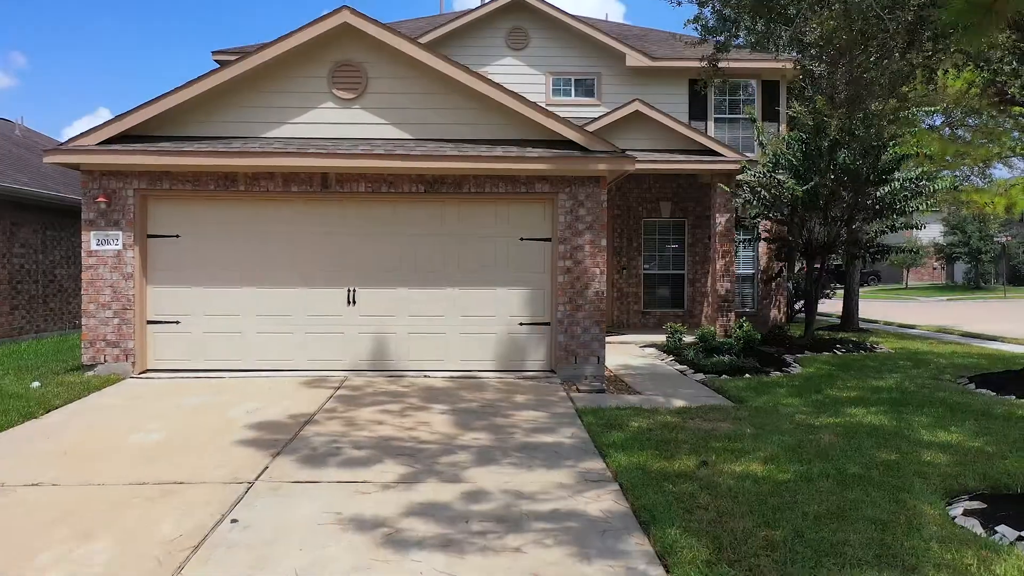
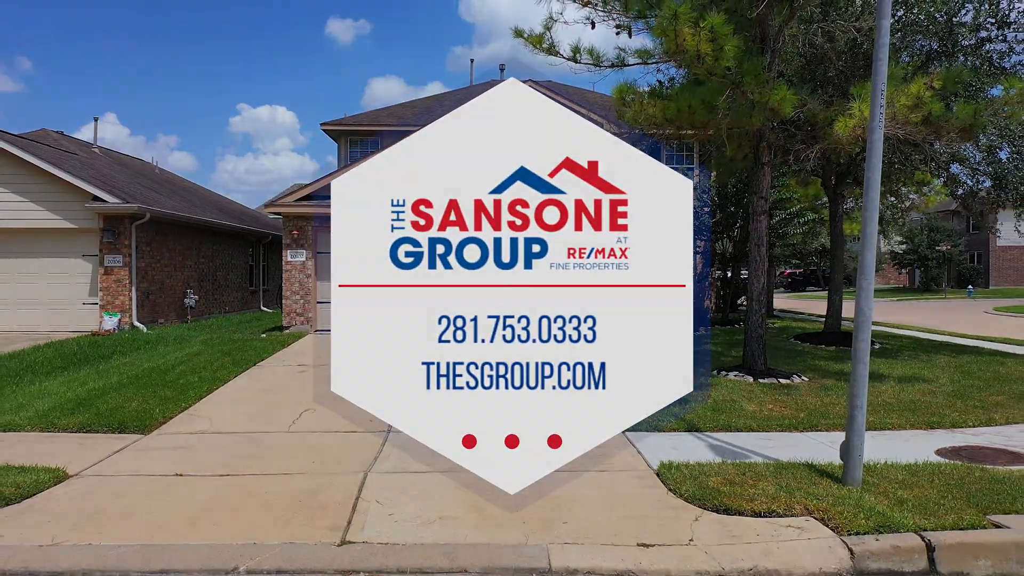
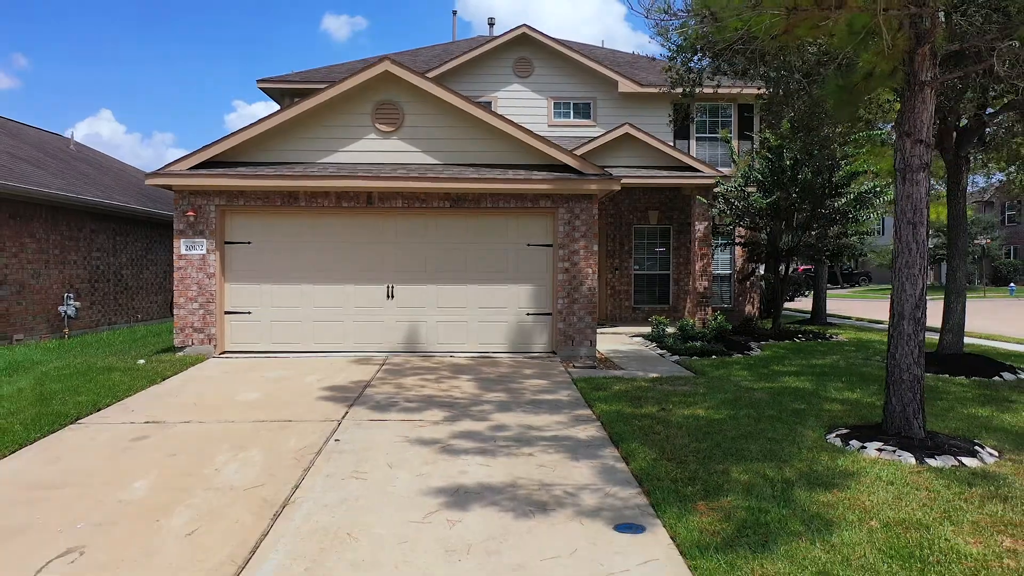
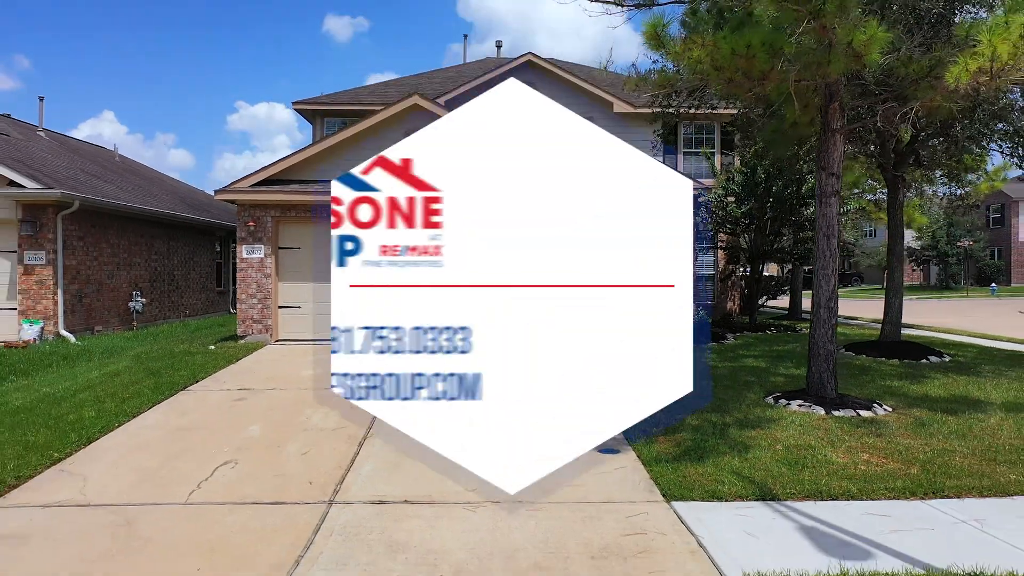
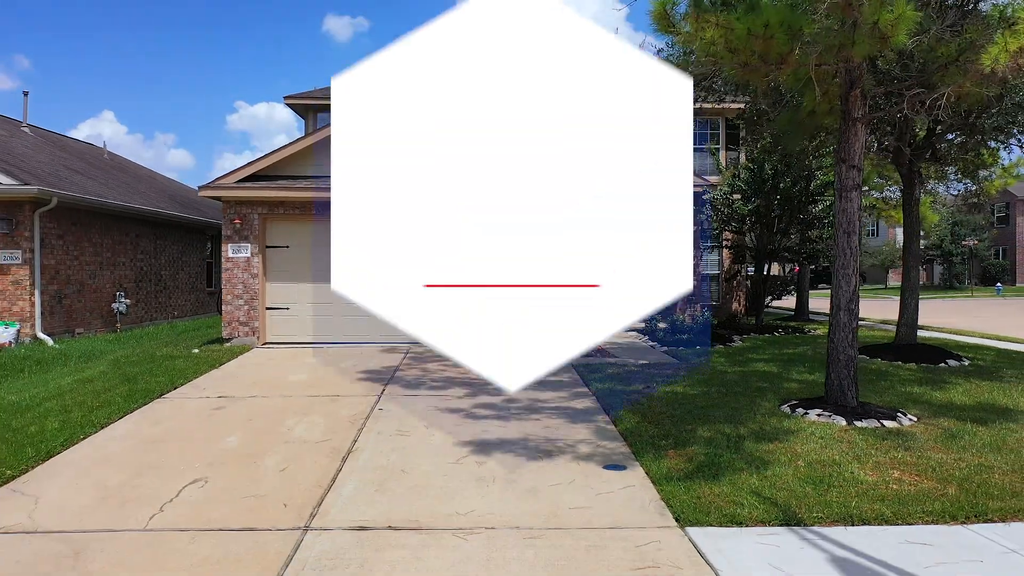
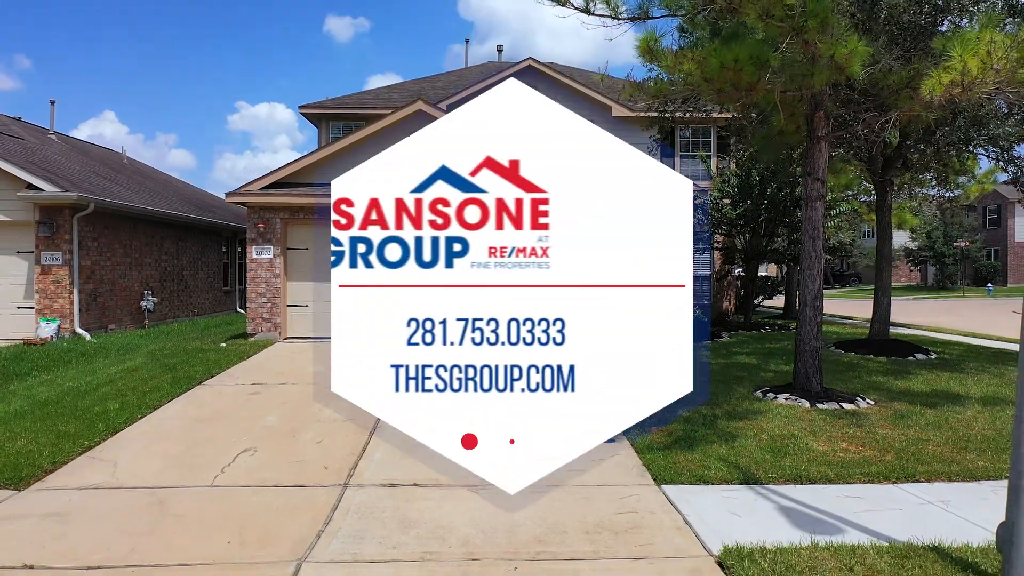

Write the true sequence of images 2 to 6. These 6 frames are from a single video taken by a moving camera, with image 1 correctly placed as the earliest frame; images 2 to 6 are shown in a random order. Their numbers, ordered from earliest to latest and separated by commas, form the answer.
3, 5, 4, 6, 2
